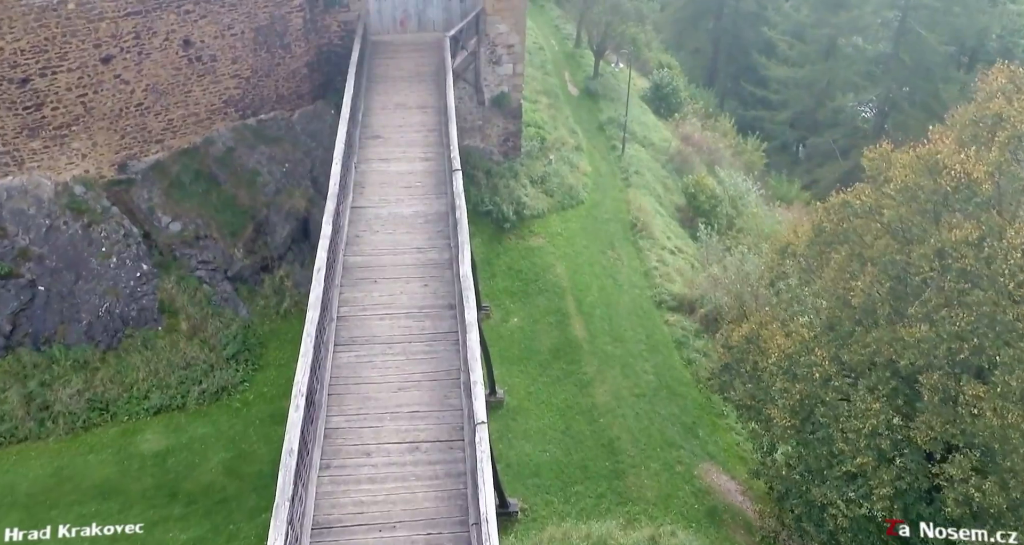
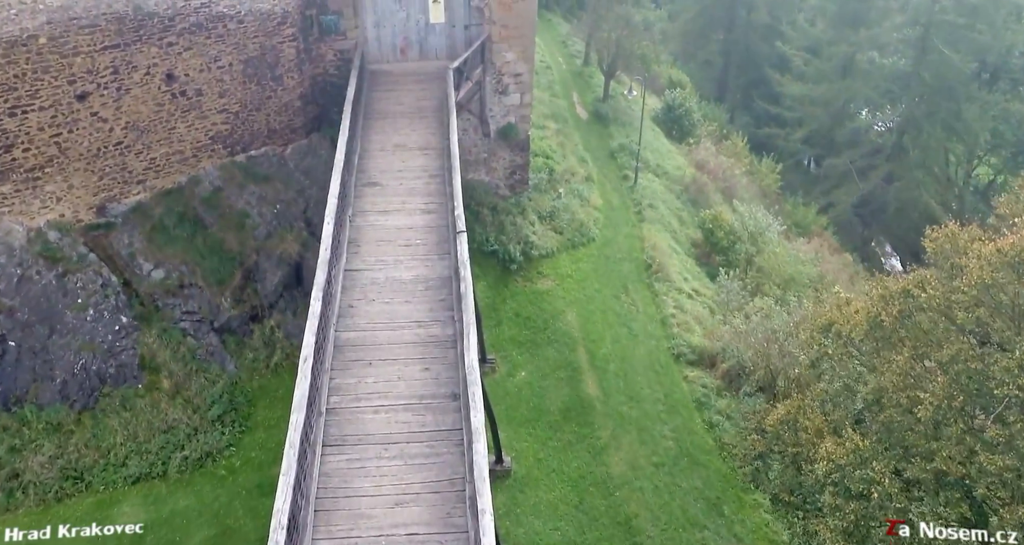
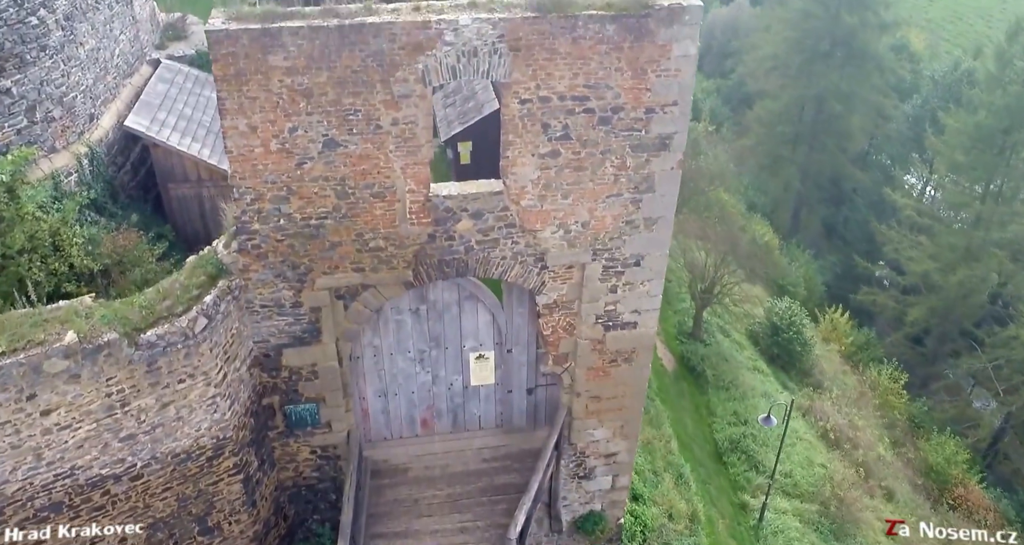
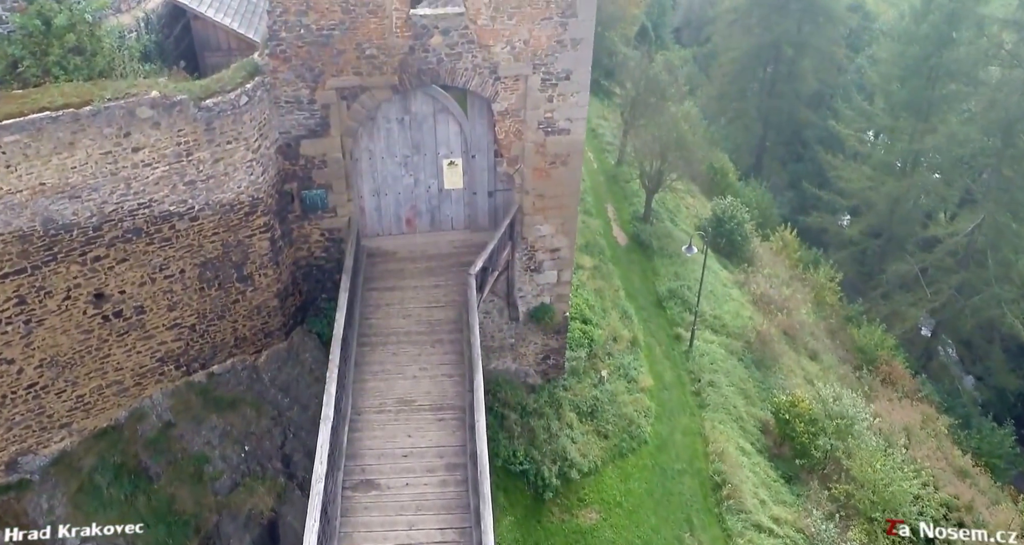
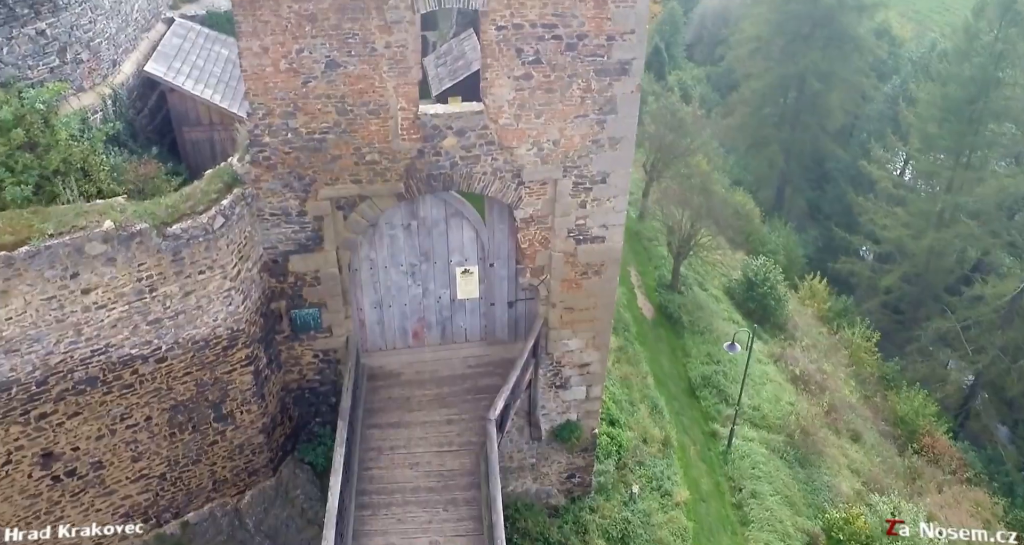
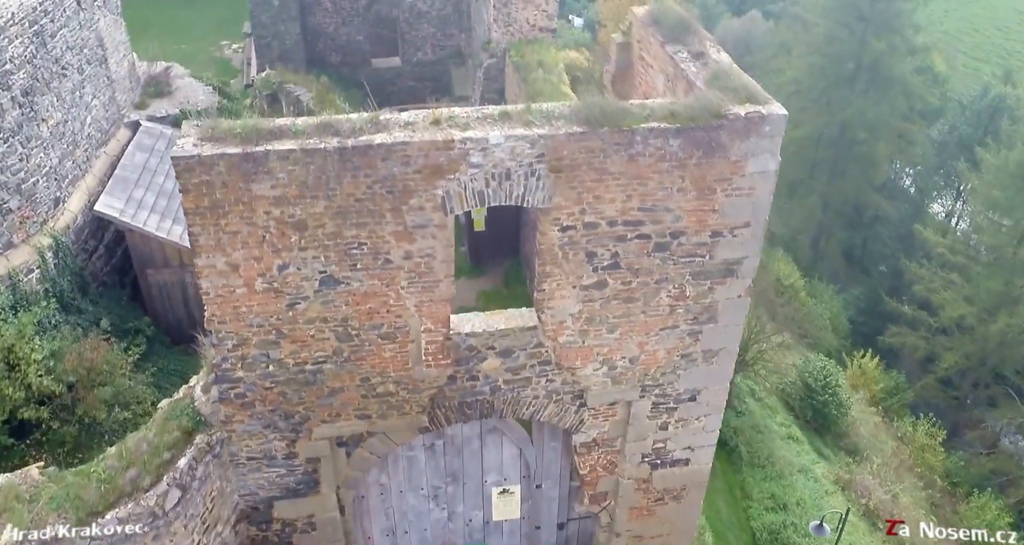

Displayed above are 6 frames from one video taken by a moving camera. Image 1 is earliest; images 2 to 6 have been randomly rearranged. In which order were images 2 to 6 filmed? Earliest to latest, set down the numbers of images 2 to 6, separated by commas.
2, 4, 5, 3, 6
